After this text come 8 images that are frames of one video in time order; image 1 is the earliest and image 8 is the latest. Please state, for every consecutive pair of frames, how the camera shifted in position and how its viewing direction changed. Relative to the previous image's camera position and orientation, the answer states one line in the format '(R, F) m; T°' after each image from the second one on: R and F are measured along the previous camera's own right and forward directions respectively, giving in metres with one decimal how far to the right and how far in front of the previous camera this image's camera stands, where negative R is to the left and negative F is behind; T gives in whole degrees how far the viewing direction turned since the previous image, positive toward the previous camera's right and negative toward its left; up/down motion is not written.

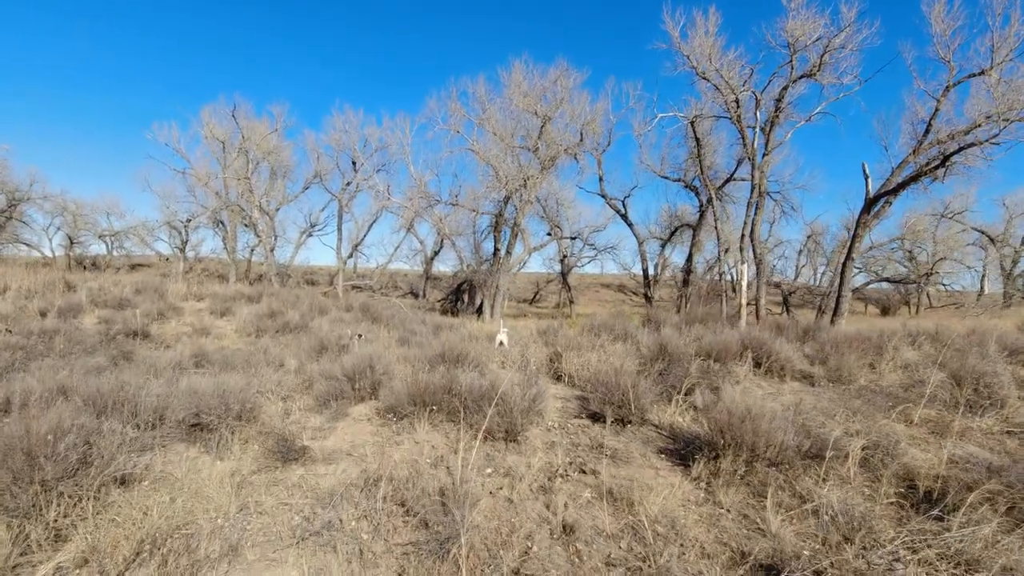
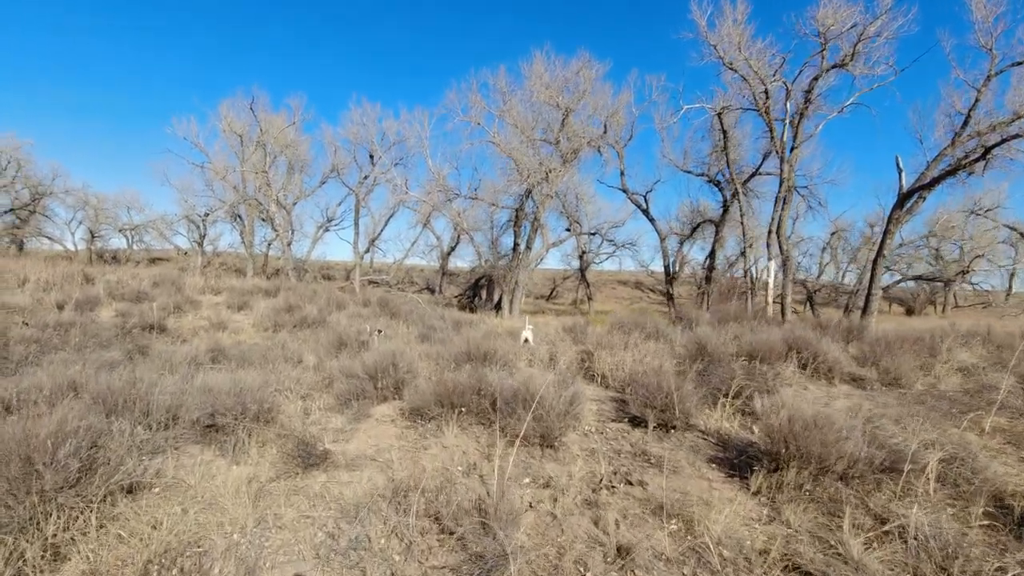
(-0.2, +0.3) m; -1°
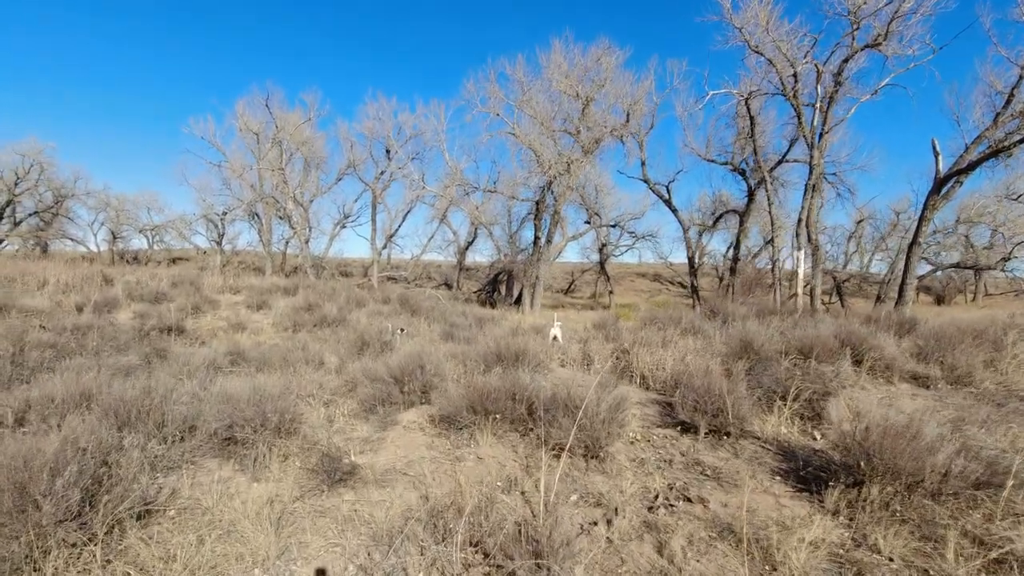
(-0.2, +0.4) m; -2°
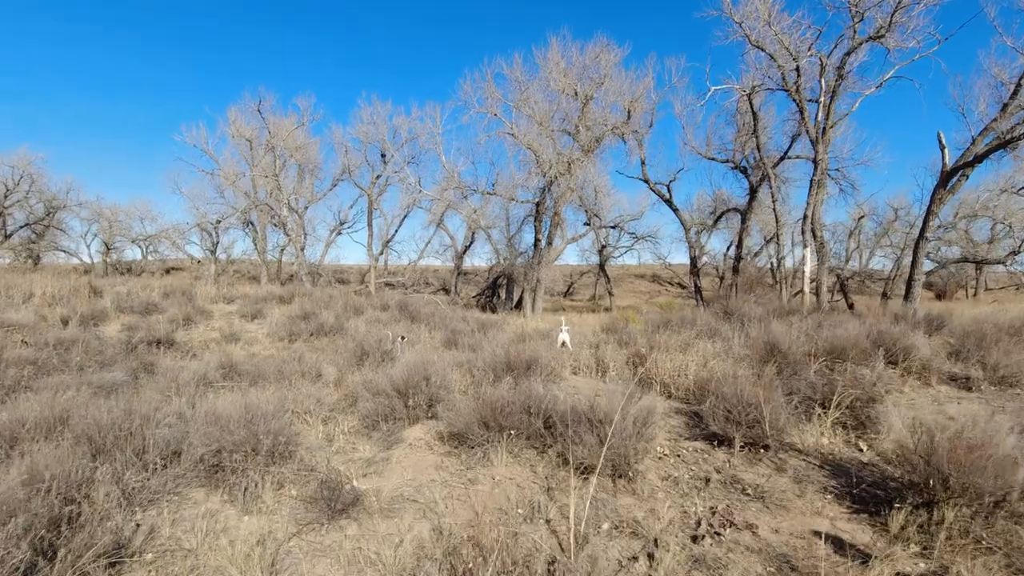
(-0.1, +0.4) m; 0°
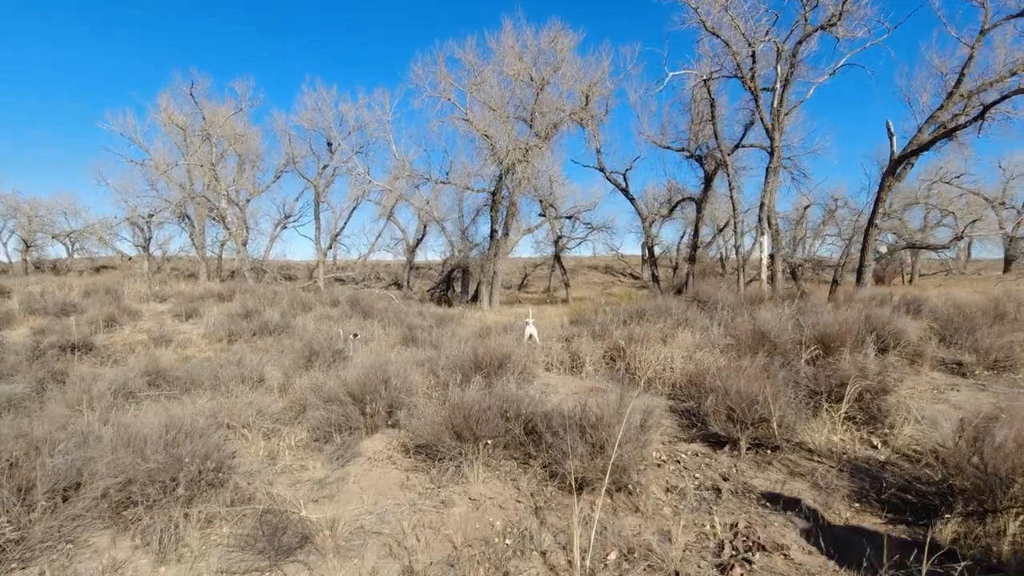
(-0.1, +0.6) m; +5°
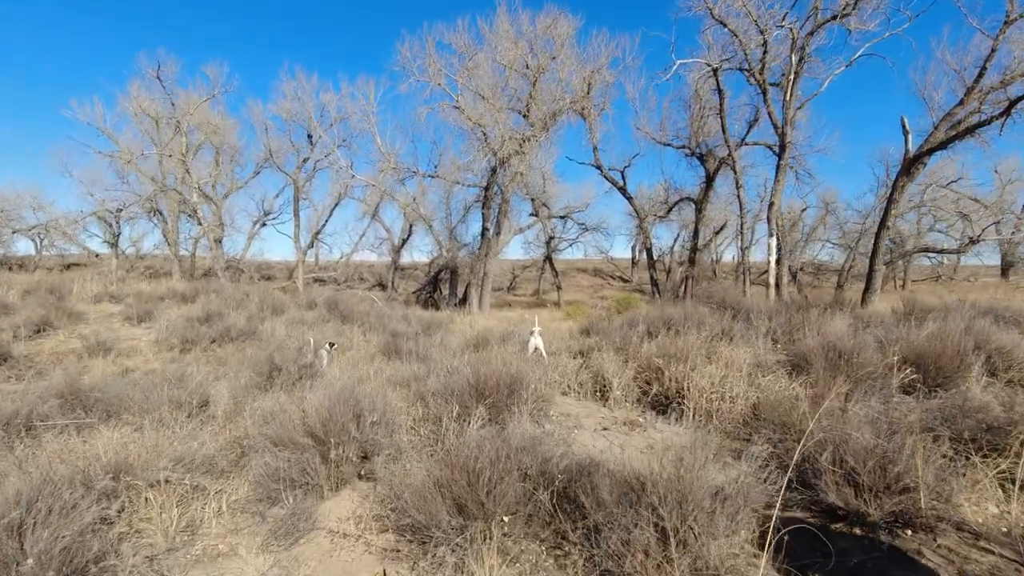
(-0.2, +1.1) m; +1°
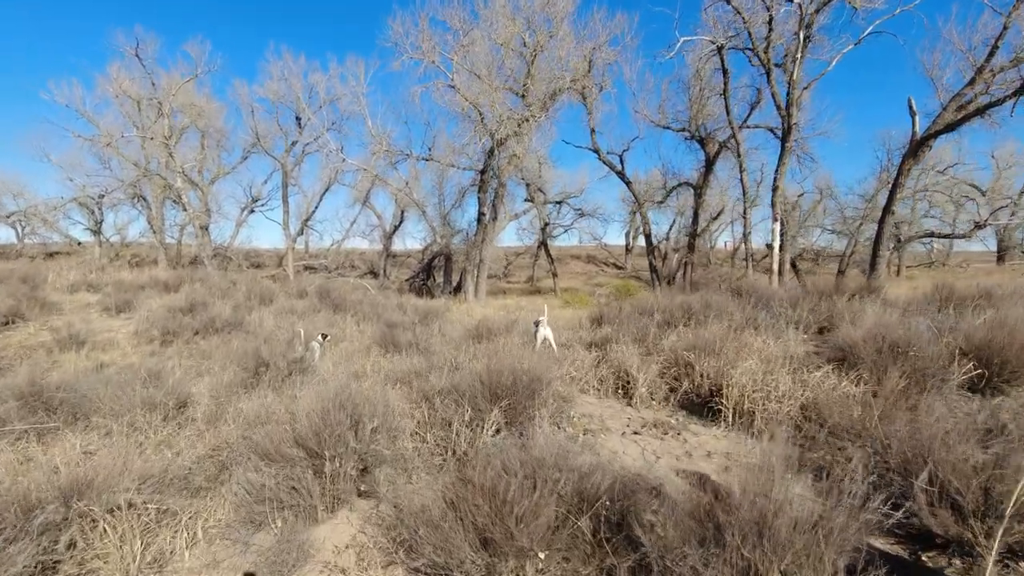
(-0.2, +0.5) m; +1°
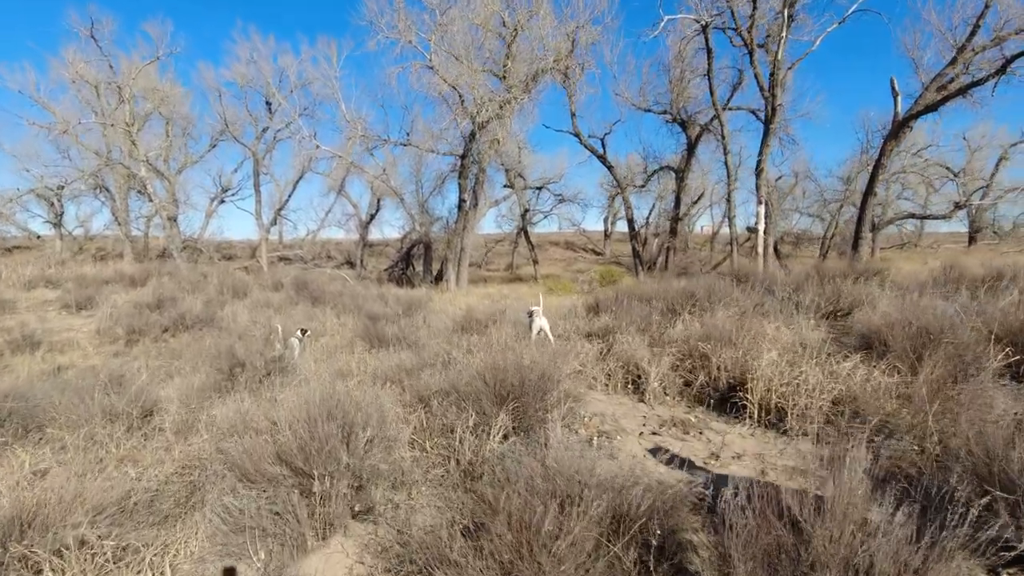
(-0.1, +0.3) m; +2°
